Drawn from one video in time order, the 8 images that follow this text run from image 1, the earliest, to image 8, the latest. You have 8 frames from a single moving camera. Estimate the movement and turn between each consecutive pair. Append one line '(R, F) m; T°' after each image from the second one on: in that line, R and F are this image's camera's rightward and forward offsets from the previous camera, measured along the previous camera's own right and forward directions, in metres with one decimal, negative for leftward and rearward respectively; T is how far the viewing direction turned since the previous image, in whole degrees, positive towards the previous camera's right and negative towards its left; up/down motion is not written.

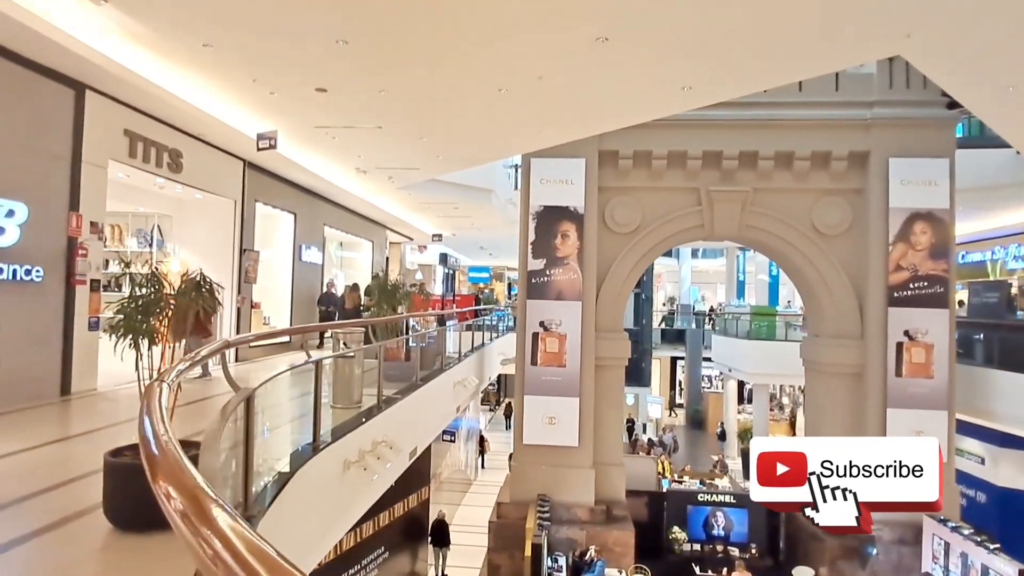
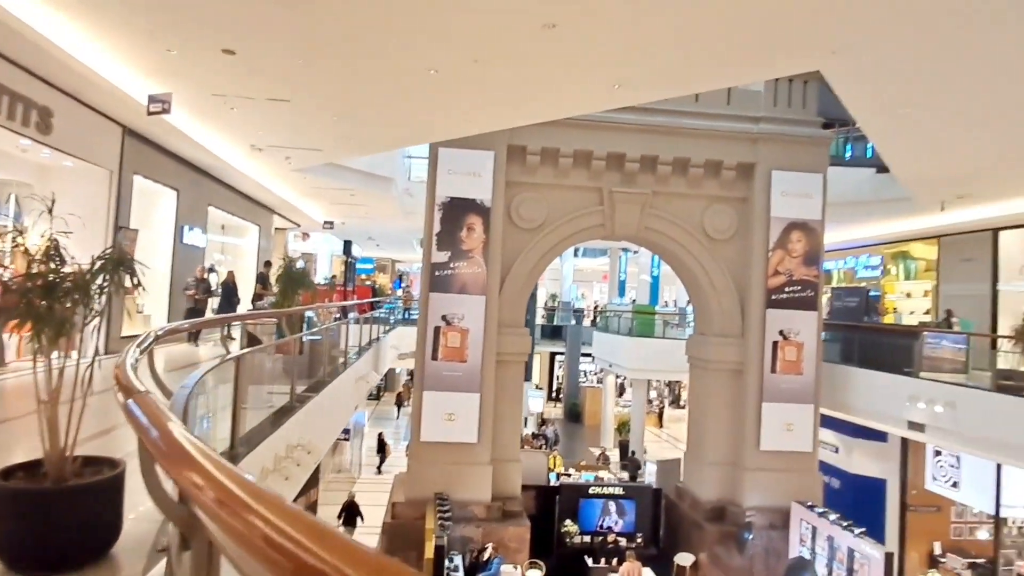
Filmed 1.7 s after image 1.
(-0.5, +0.3) m; +13°
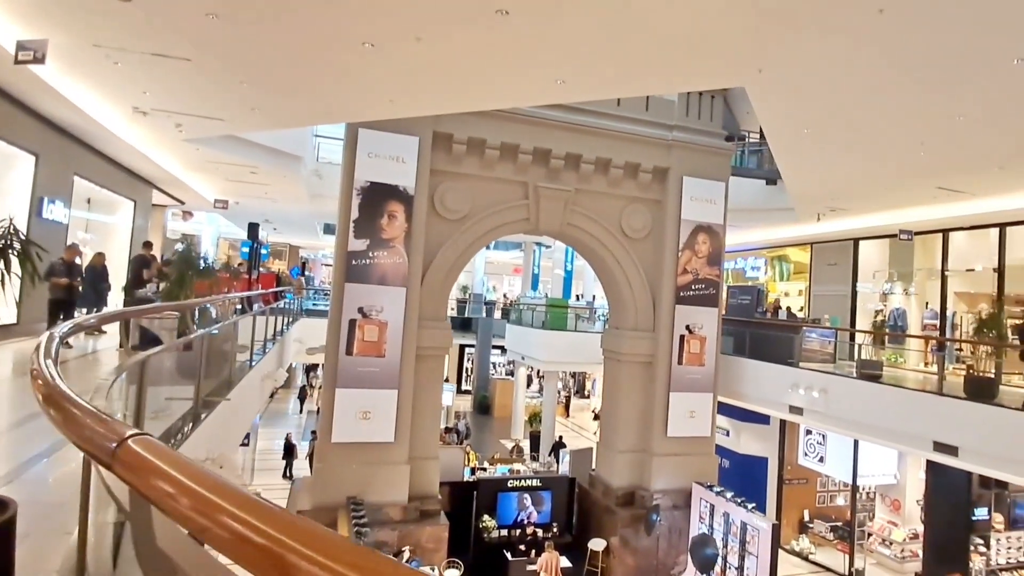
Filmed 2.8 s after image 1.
(-0.6, +0.3) m; +12°
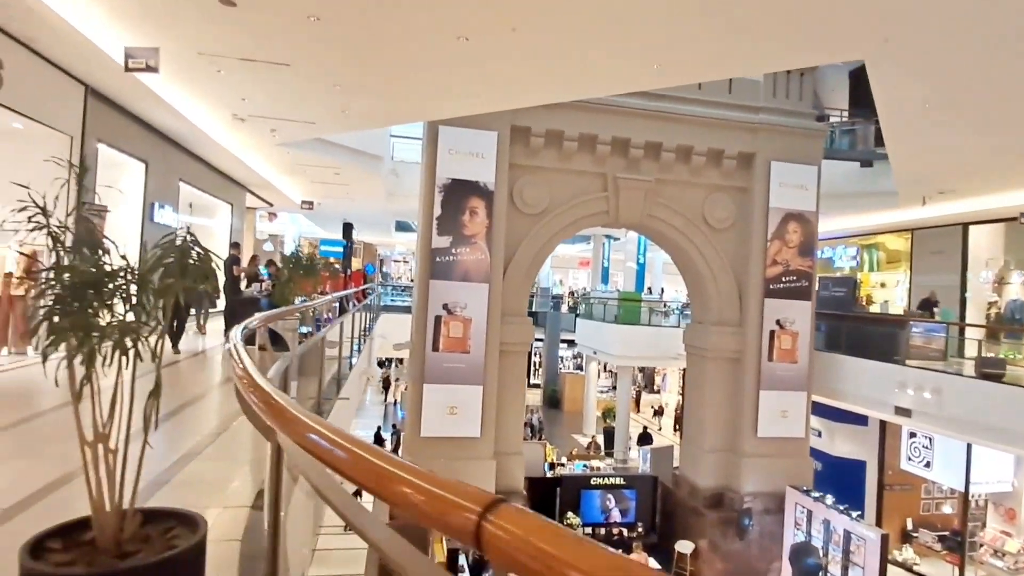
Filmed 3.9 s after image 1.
(-0.4, +0.1) m; -6°
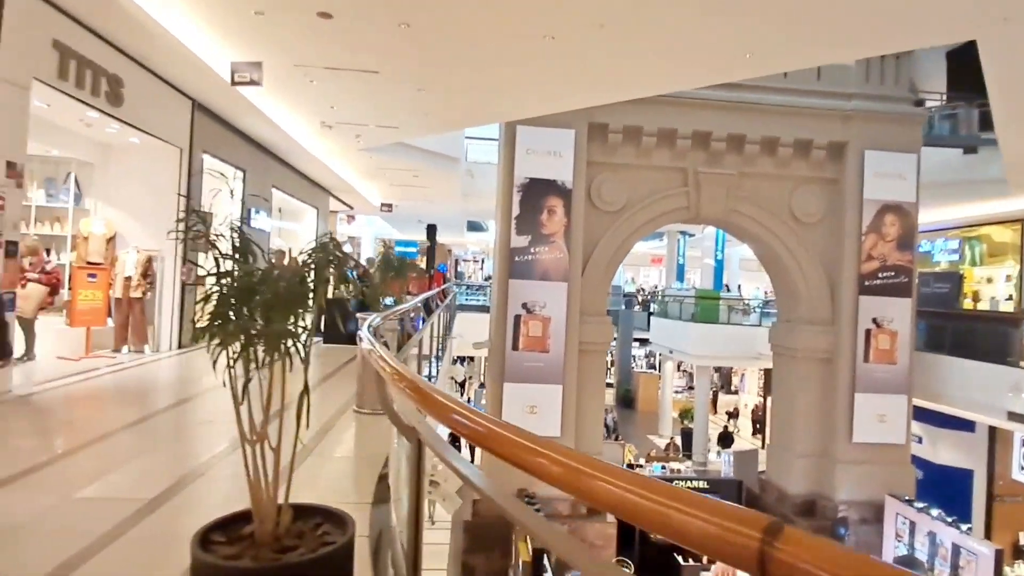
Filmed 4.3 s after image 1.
(-0.4, 0.0) m; -6°
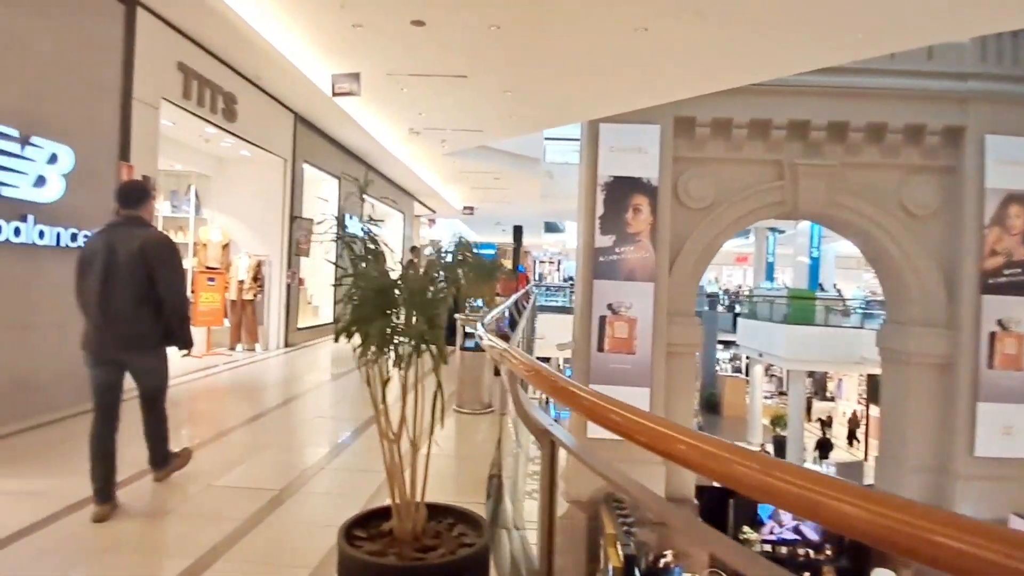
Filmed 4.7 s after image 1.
(-0.3, 0.0) m; -7°
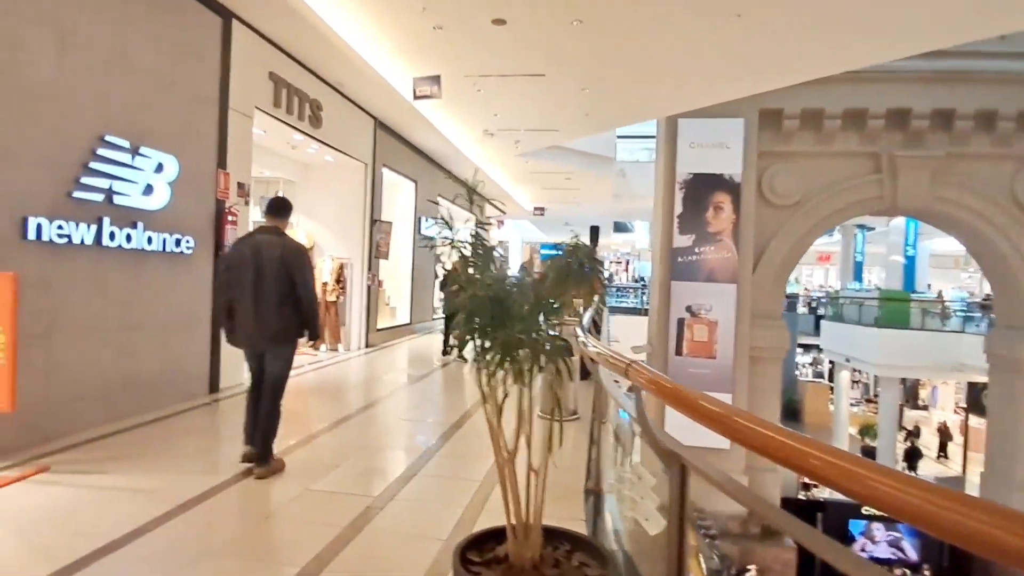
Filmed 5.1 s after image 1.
(-0.3, +0.1) m; -6°
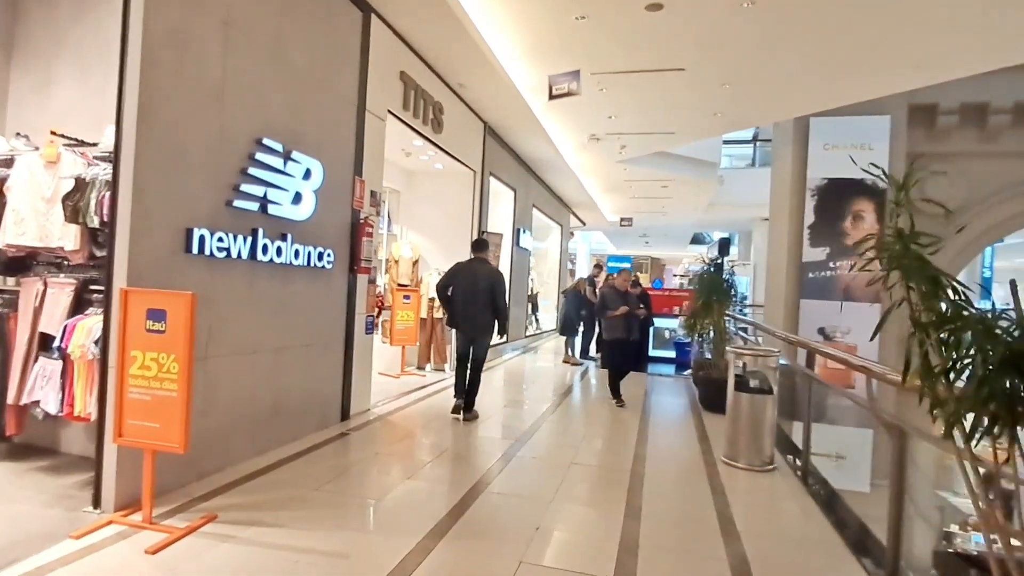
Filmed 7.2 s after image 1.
(-1.3, +0.5) m; -2°
